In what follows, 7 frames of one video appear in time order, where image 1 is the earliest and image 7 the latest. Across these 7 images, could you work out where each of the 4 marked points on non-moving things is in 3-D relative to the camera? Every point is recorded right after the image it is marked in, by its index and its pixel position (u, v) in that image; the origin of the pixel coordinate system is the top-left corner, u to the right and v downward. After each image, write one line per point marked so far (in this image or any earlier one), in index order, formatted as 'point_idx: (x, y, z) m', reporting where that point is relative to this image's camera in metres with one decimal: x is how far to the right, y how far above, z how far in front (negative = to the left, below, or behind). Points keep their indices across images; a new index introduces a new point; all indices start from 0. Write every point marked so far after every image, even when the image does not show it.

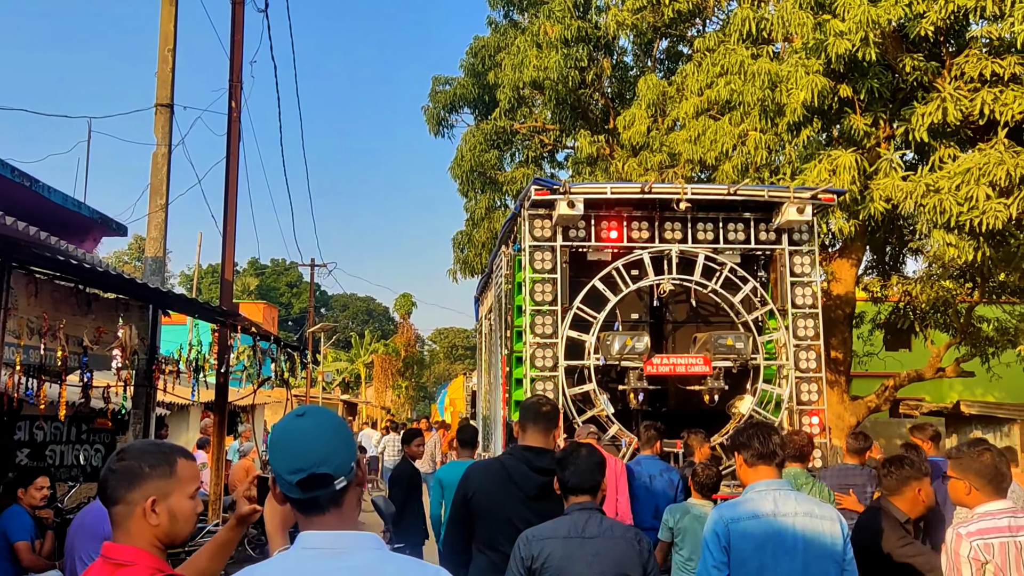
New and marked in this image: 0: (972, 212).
0: (+5.2, +0.9, +9.6) m
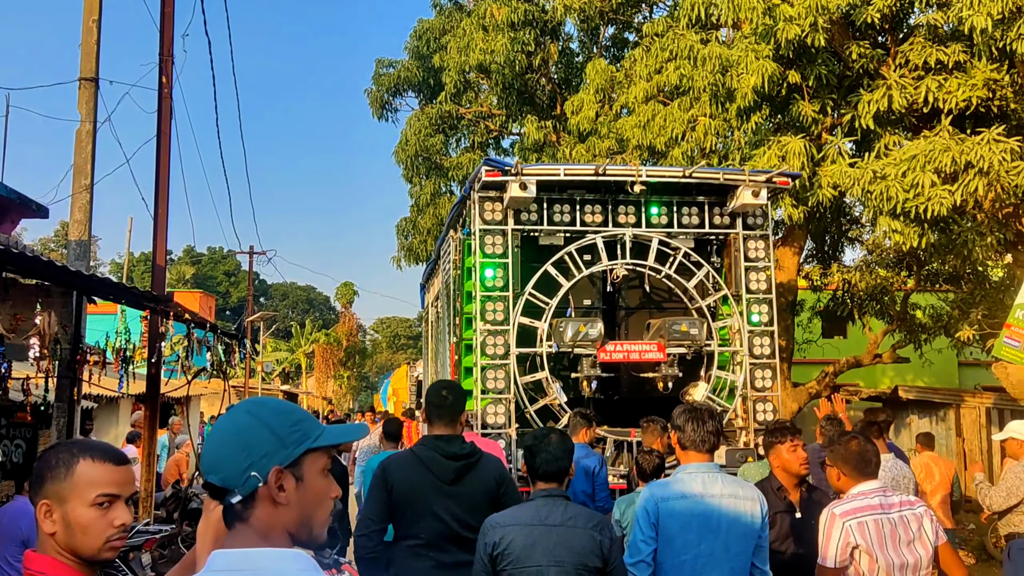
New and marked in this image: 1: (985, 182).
0: (+4.6, +1.0, +9.6) m
1: (+5.2, +1.2, +9.2) m
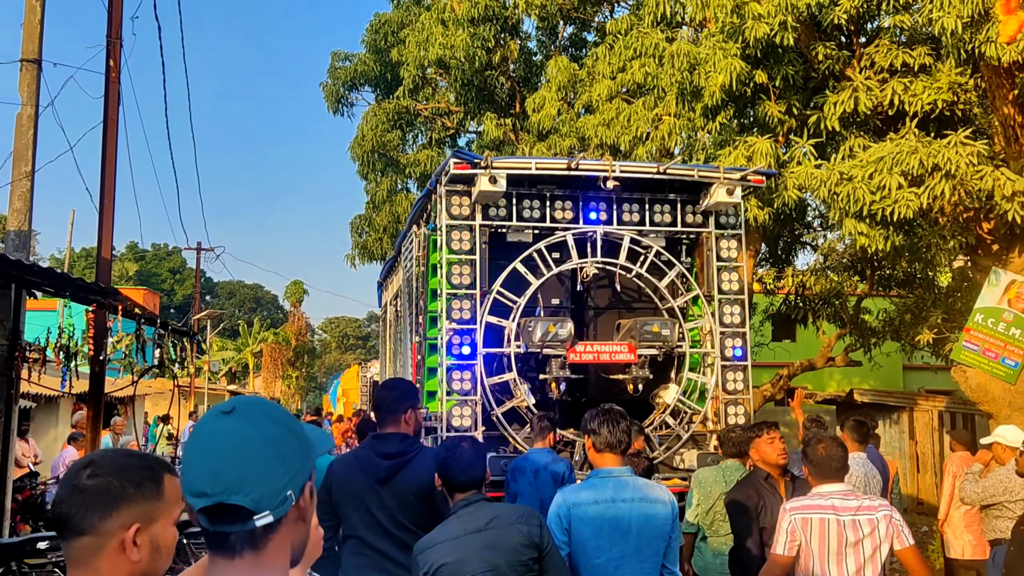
0: (+4.2, +1.0, +9.6) m
1: (+4.8, +1.1, +9.2) m
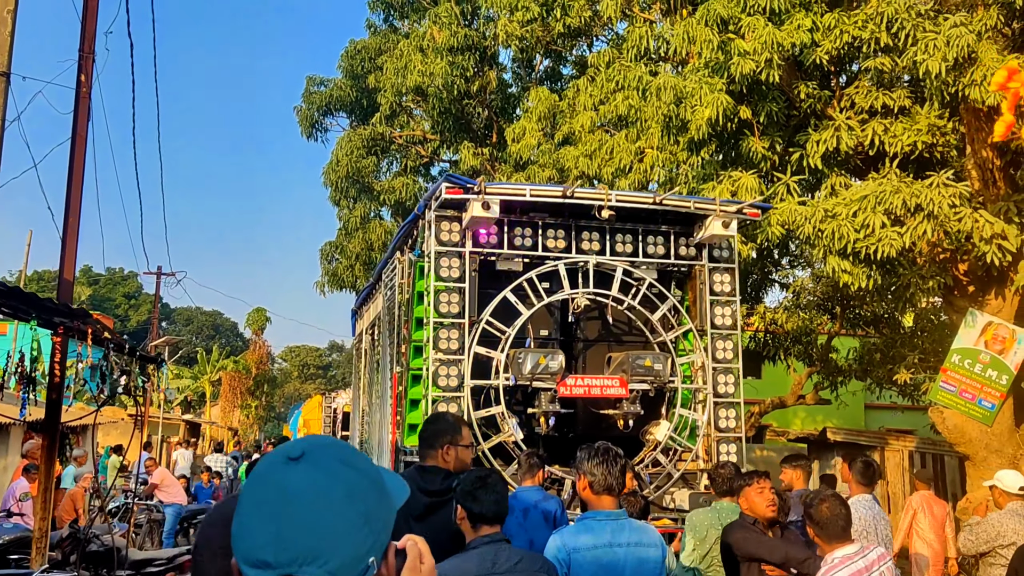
0: (+4.1, +0.6, +9.6) m
1: (+4.6, +0.7, +9.2) m
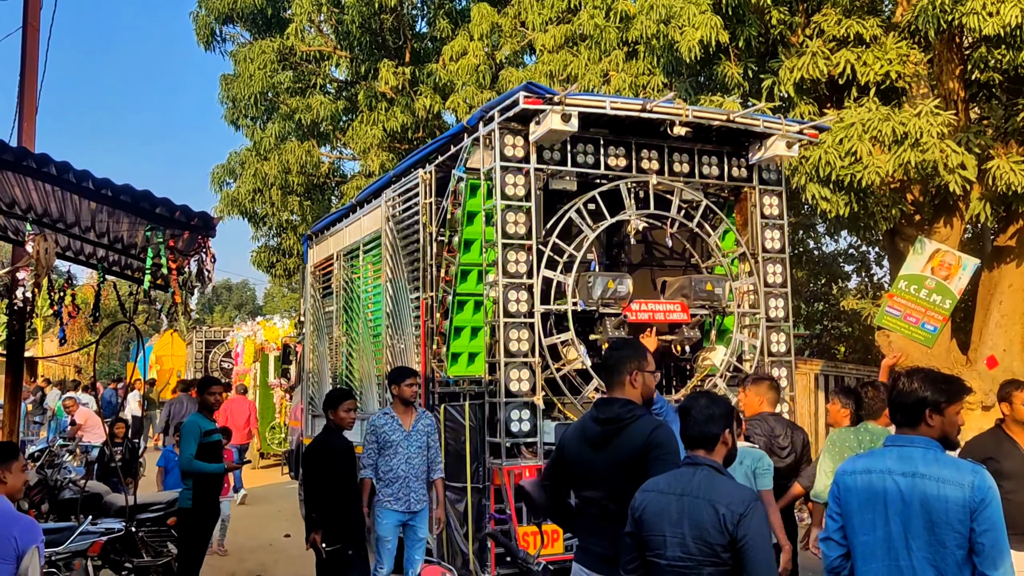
0: (+4.0, +1.4, +9.8) m
1: (+4.6, +1.5, +9.5) m
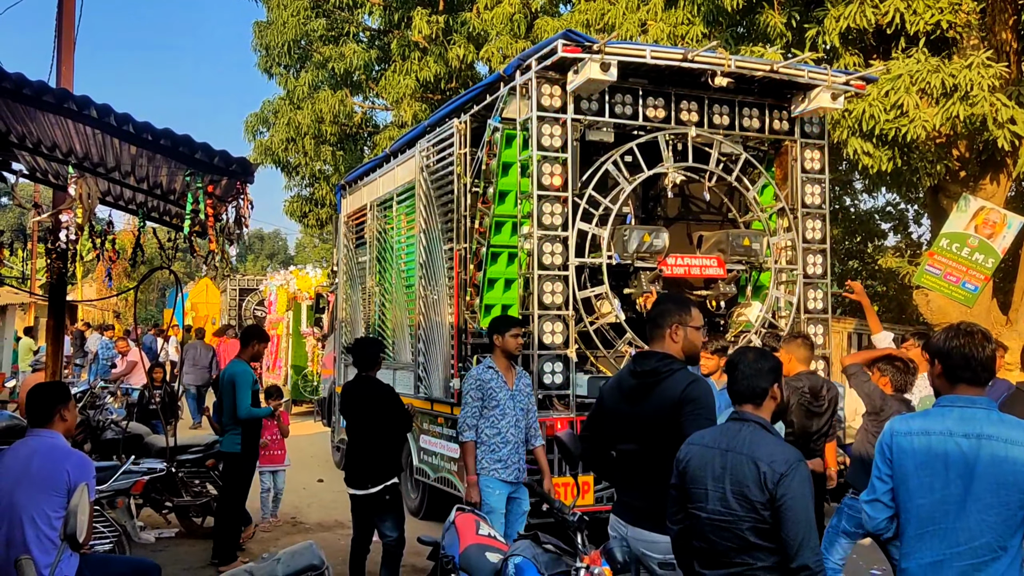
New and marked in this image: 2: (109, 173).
0: (+4.4, +1.9, +9.5) m
1: (+5.0, +2.0, +9.2) m
2: (-3.0, +0.9, +6.3) m
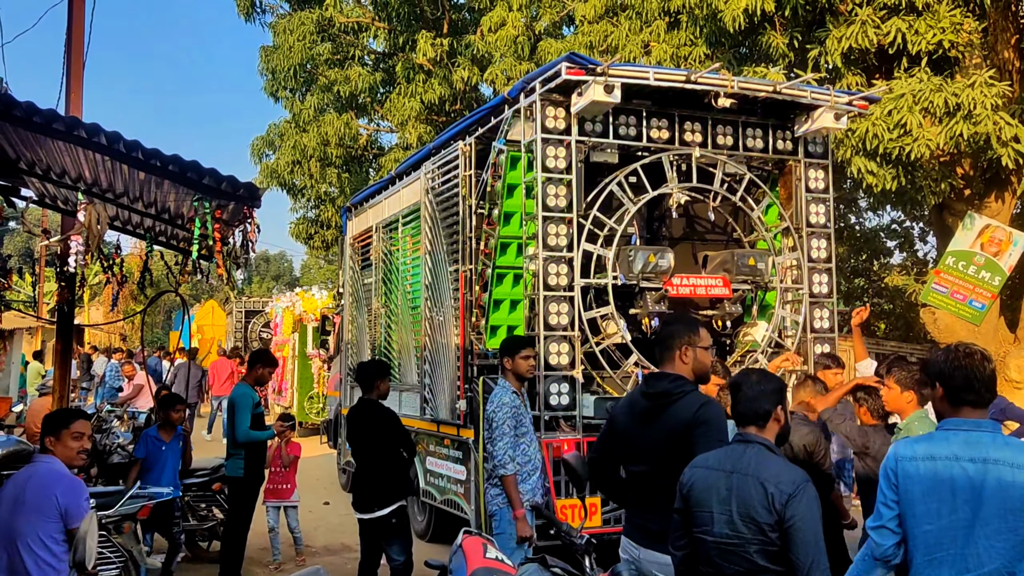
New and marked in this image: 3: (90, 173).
0: (+4.4, +1.7, +9.6) m
1: (+5.0, +1.8, +9.3) m
2: (-3.0, +0.7, +6.4) m
3: (-2.9, +0.8, +5.9) m
